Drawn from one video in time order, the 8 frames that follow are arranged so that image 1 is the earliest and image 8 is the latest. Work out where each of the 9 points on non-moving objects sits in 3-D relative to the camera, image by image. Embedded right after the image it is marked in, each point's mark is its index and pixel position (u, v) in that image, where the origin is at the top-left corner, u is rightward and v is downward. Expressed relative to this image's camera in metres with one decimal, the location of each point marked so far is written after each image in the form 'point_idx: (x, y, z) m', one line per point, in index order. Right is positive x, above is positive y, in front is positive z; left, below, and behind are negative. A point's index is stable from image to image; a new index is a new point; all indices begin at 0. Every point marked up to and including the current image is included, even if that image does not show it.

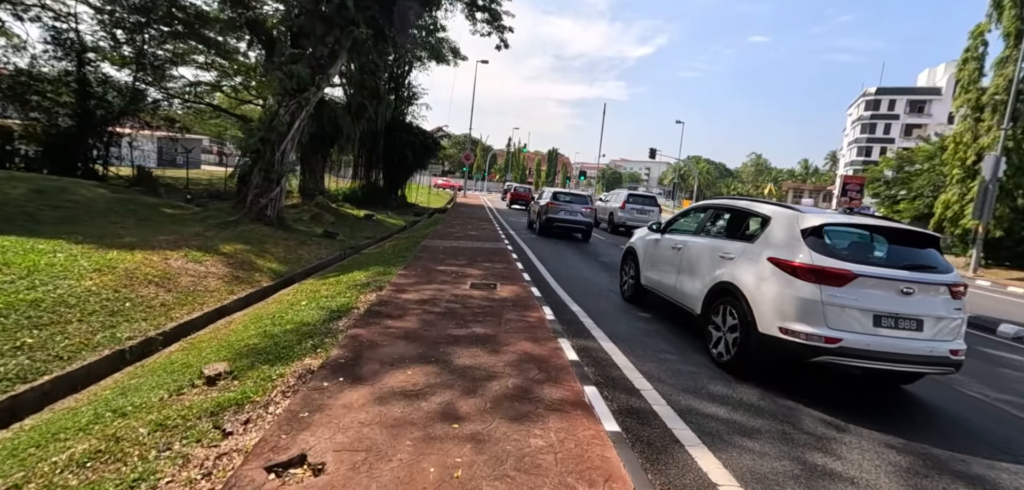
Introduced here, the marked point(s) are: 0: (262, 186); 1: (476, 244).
0: (-6.4, +1.5, +13.0) m
1: (-0.9, 0.0, +12.3) m
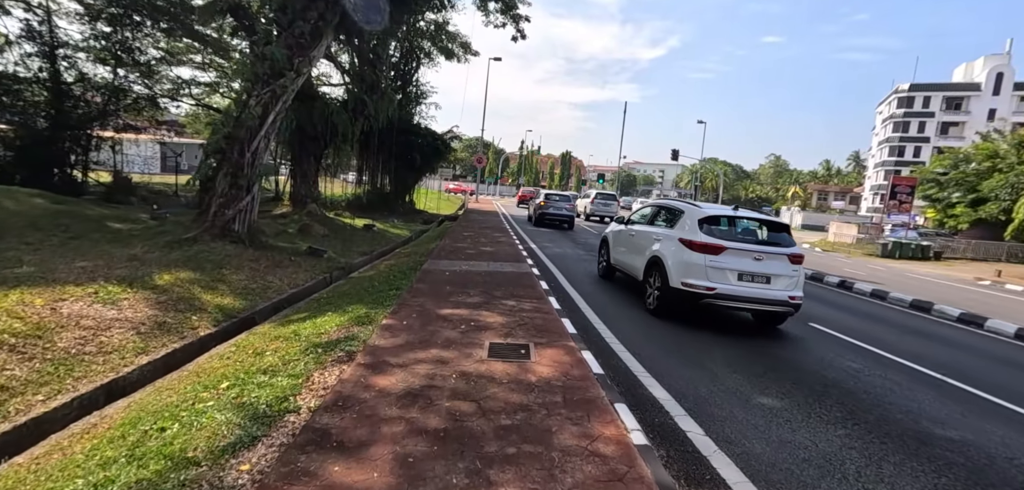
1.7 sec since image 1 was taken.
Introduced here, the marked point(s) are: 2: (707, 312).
0: (-5.9, +1.1, +10.6) m
1: (-0.4, -0.4, +9.7) m
2: (+3.1, -1.0, +8.4) m
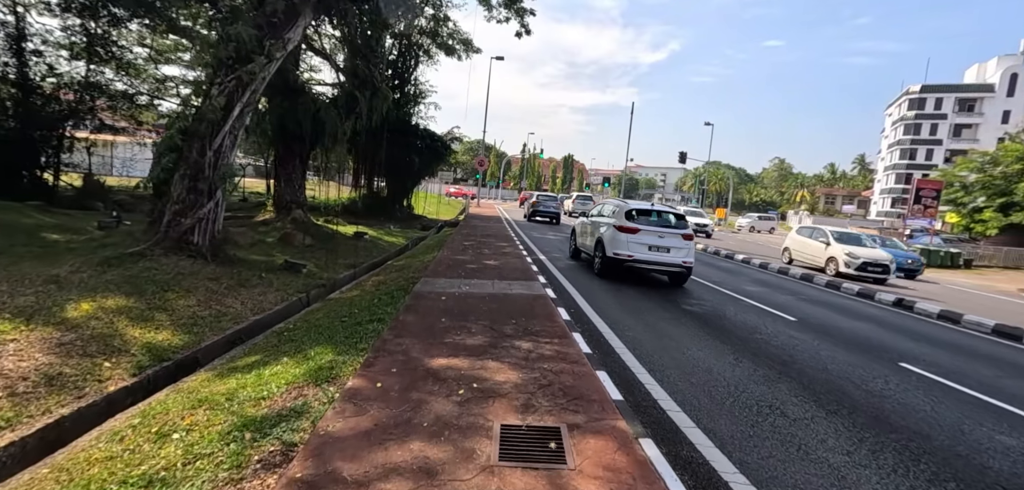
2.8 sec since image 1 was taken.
0: (-5.8, +0.8, +8.9) m
1: (-0.3, -0.7, +8.1) m
2: (+3.3, -1.3, +6.8) m
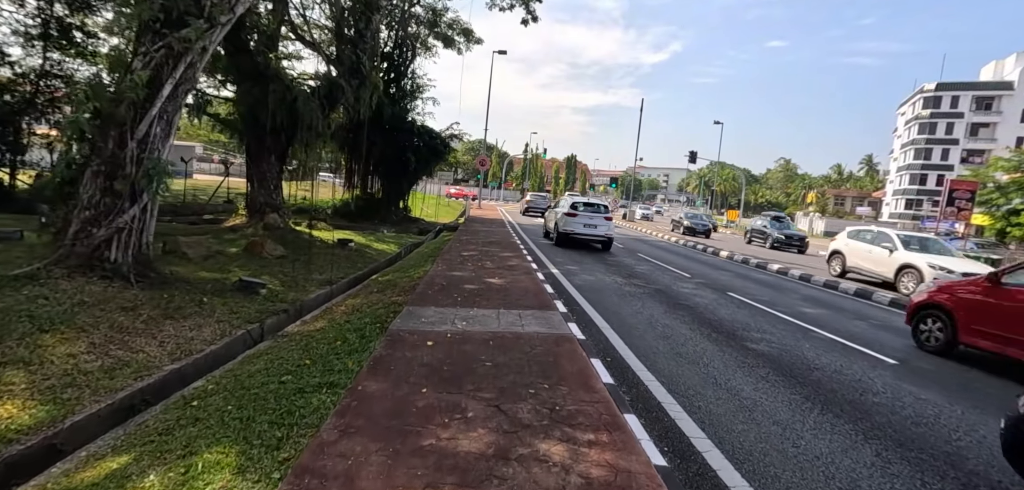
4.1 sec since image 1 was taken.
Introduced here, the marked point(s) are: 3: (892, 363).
0: (-5.6, +0.6, +6.9) m
1: (-0.1, -0.9, +6.0) m
2: (+3.4, -1.5, +4.7) m
3: (+4.8, -1.5, +6.4) m
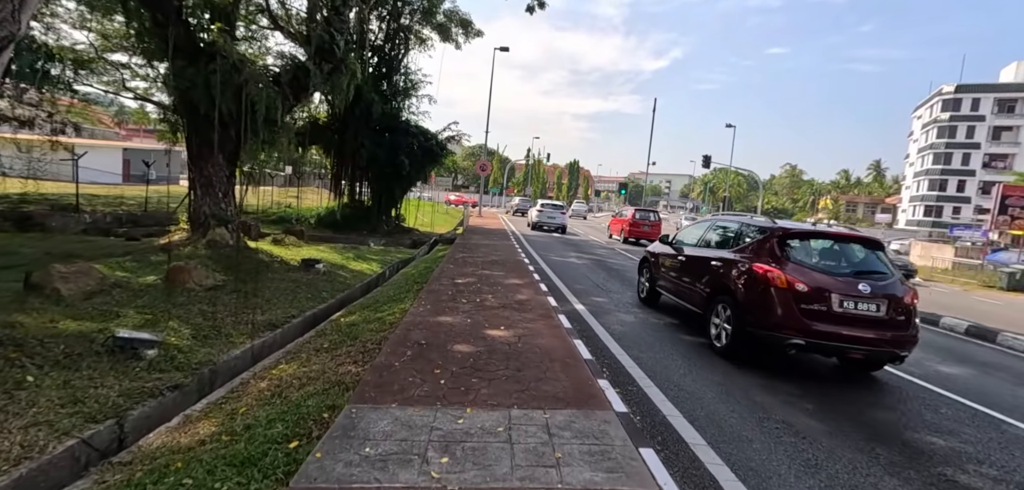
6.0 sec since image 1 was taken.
0: (-5.5, +0.2, +4.1) m
1: (0.0, -1.3, +3.1) m
2: (+3.6, -1.9, +1.8) m
3: (+5.0, -1.9, +3.5) m
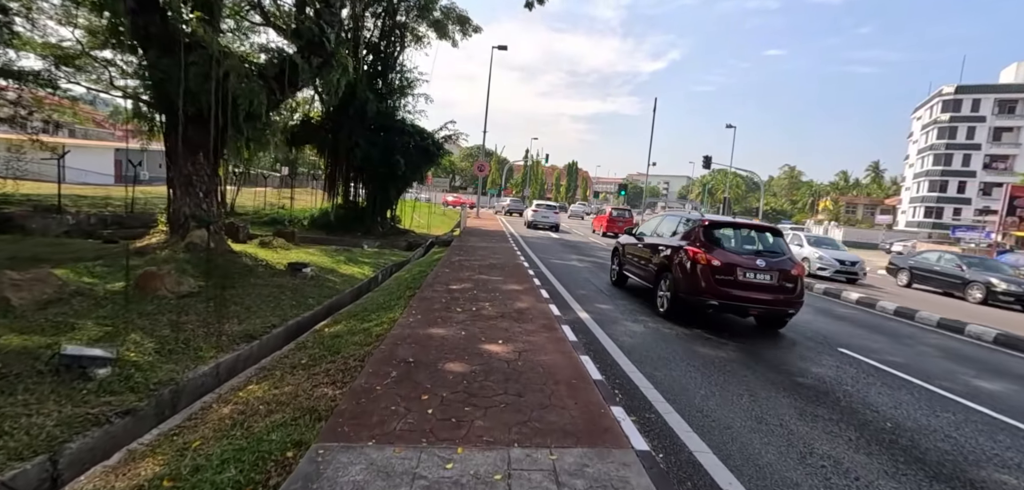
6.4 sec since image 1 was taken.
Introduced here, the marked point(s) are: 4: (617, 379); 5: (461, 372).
0: (-5.5, +0.1, +3.4) m
1: (0.0, -1.3, +2.5) m
2: (+3.6, -1.9, +1.2) m
3: (+5.0, -1.9, +2.9) m
4: (+1.0, -1.3, +5.0) m
5: (-0.5, -1.2, +4.7) m
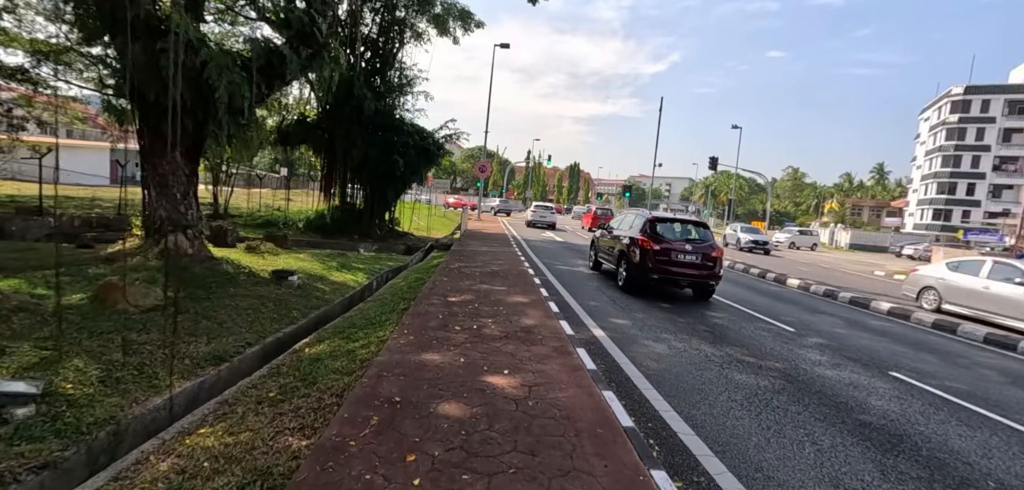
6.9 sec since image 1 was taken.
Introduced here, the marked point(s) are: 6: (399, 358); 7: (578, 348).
0: (-5.4, 0.0, +2.5) m
1: (+0.1, -1.4, +1.6) m
2: (+3.7, -2.0, +0.3) m
3: (+5.0, -2.0, +2.0) m
4: (+1.1, -1.4, +4.1) m
5: (-0.4, -1.3, +3.8) m
6: (-1.1, -1.1, +5.1) m
7: (+0.8, -1.2, +5.9) m
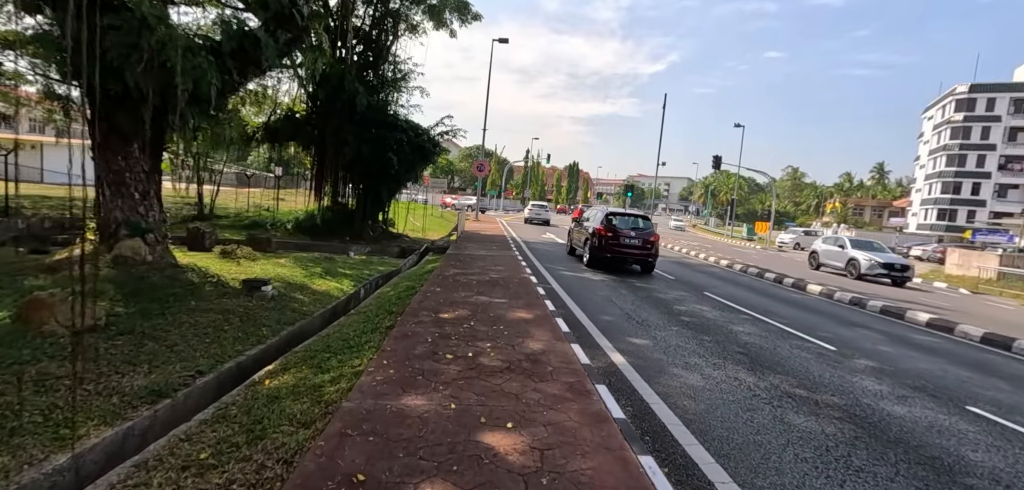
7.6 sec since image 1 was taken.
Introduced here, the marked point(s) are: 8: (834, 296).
0: (-5.3, -0.1, +1.4) m
1: (+0.2, -1.6, +0.5) m
2: (+3.7, -2.1, -0.8) m
3: (+5.1, -2.1, +0.9) m
4: (+1.1, -1.5, +3.0) m
5: (-0.3, -1.4, +2.7) m
6: (-1.1, -1.2, +4.0) m
7: (+0.8, -1.3, +4.8) m
8: (+8.6, -1.3, +13.5) m
